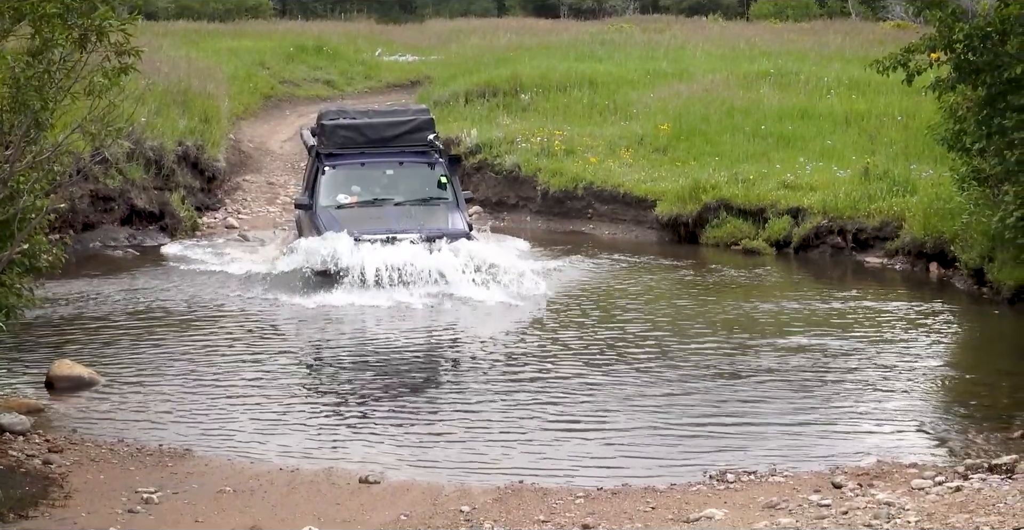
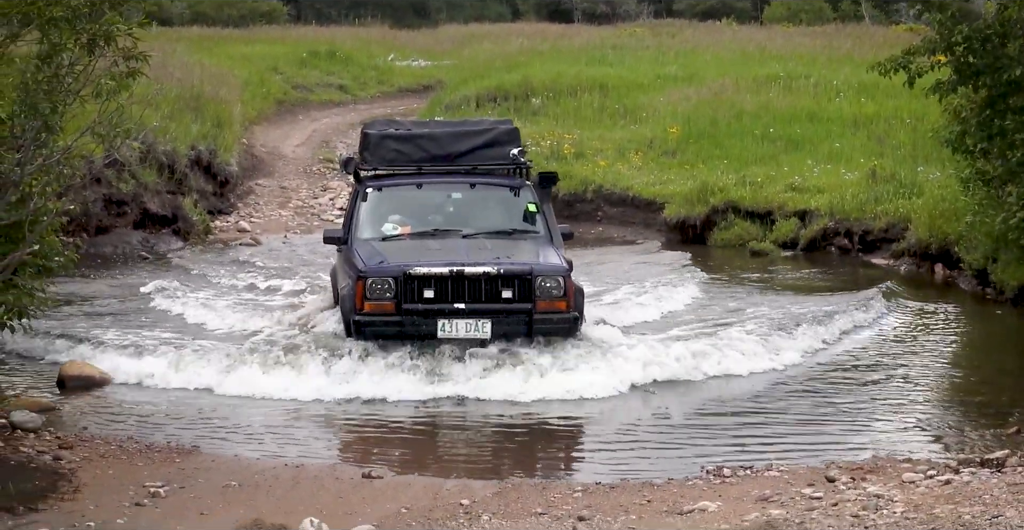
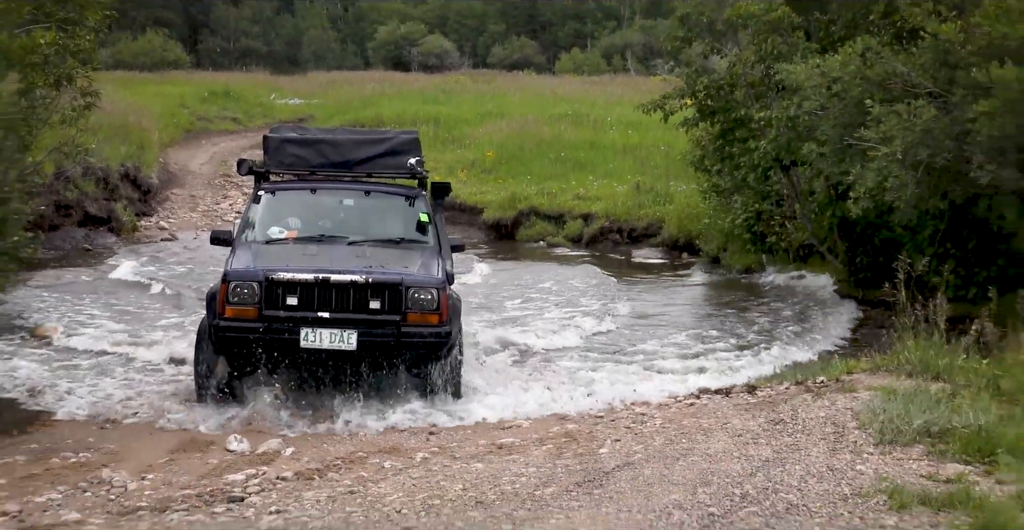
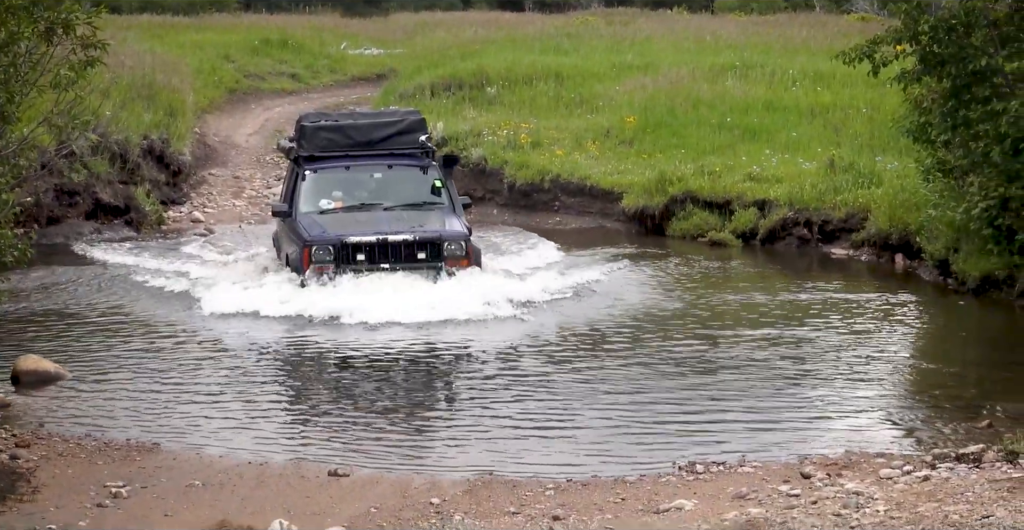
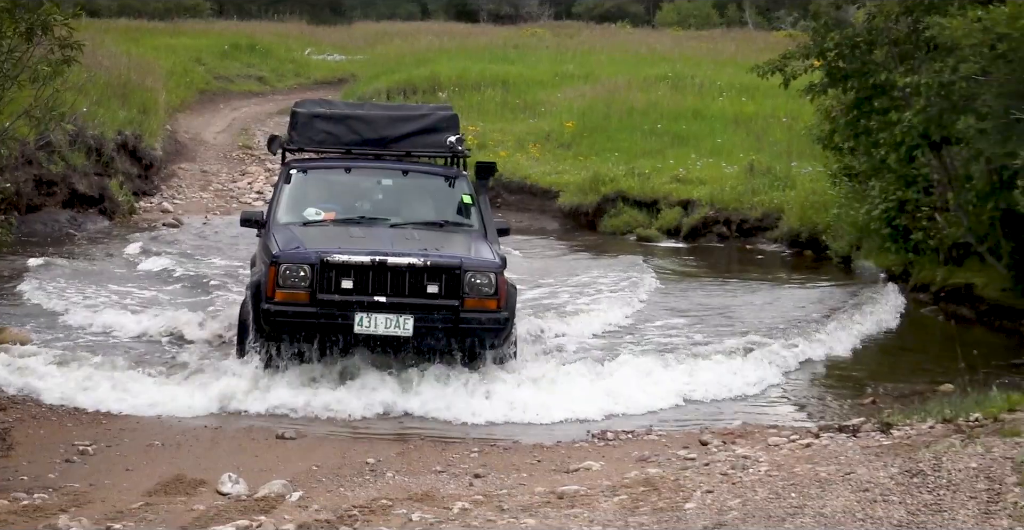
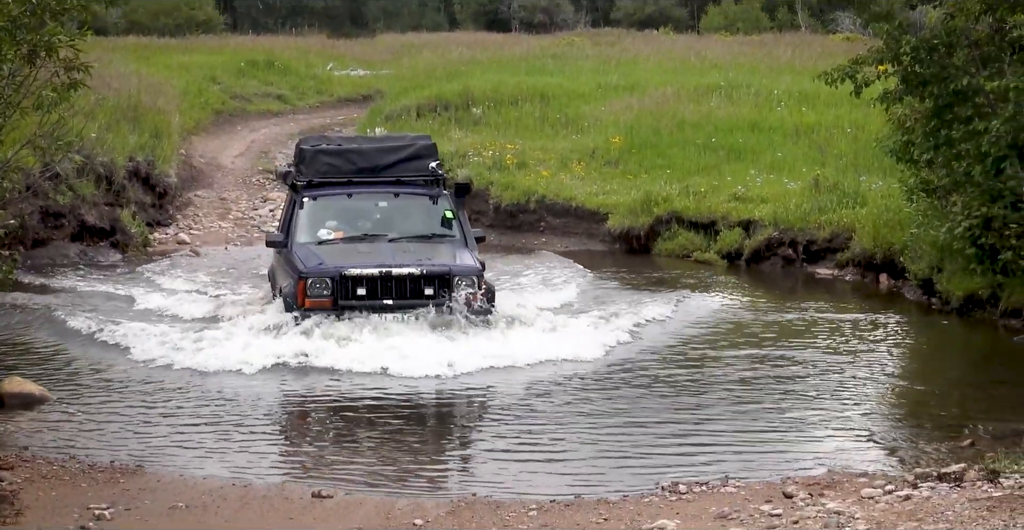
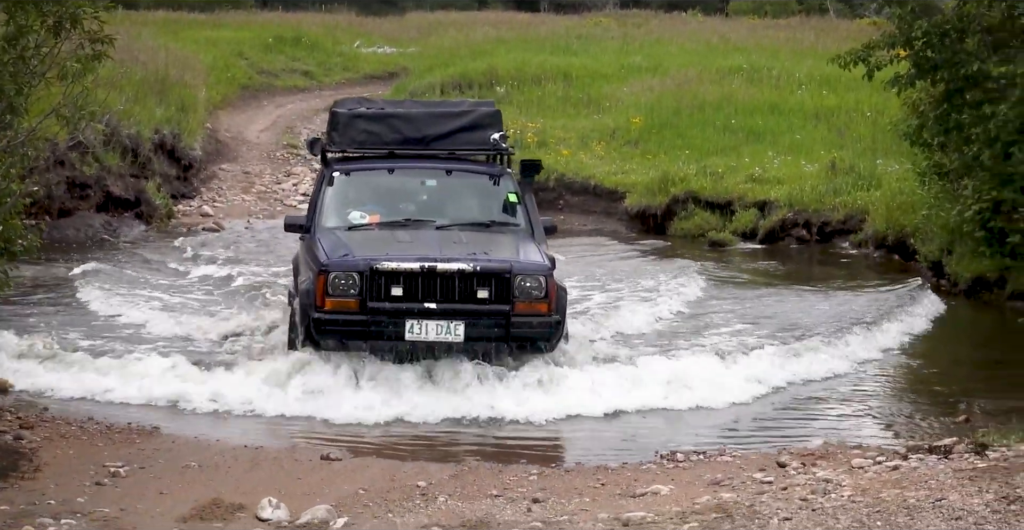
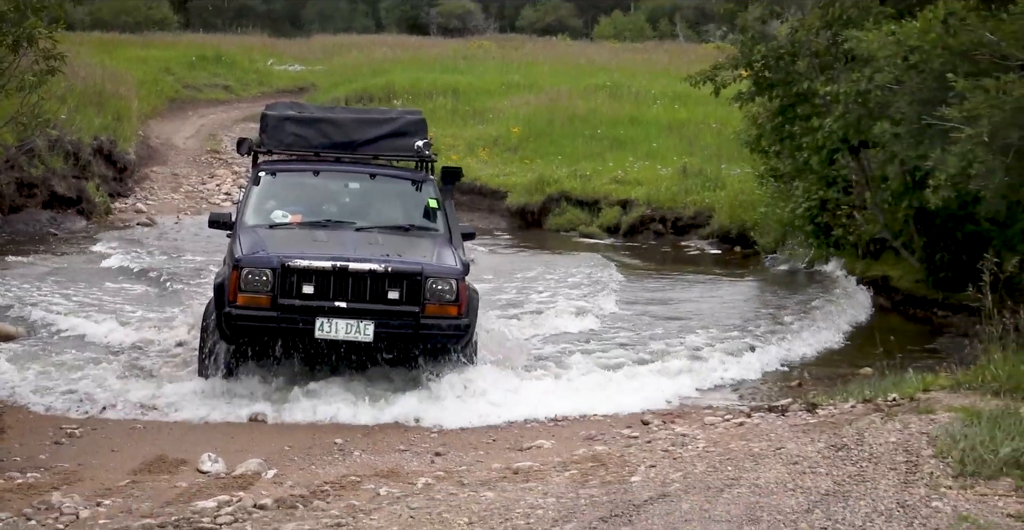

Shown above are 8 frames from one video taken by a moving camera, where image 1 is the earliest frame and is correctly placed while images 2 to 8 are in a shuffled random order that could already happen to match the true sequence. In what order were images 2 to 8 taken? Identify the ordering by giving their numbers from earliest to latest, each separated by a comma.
4, 6, 2, 7, 5, 8, 3
